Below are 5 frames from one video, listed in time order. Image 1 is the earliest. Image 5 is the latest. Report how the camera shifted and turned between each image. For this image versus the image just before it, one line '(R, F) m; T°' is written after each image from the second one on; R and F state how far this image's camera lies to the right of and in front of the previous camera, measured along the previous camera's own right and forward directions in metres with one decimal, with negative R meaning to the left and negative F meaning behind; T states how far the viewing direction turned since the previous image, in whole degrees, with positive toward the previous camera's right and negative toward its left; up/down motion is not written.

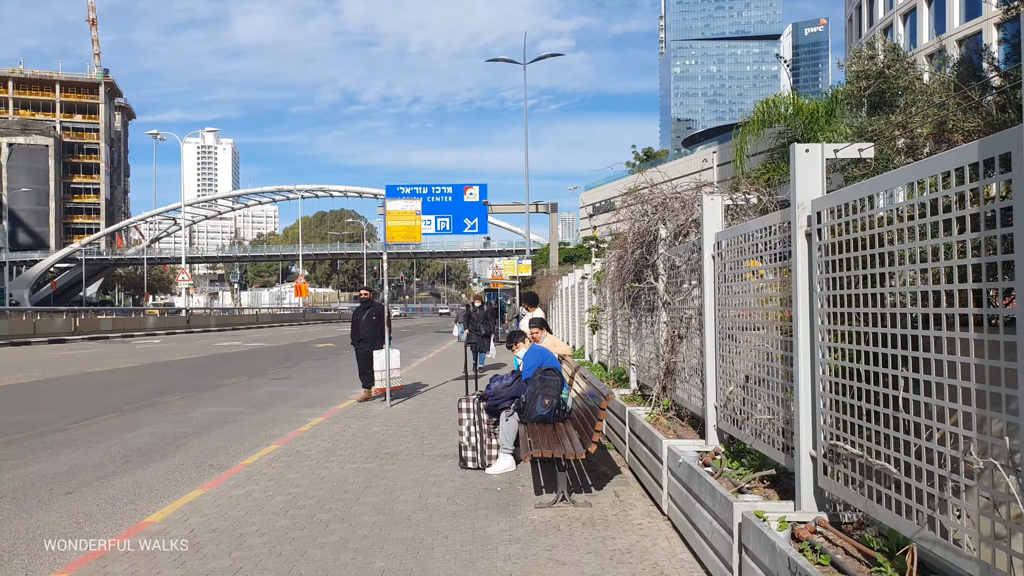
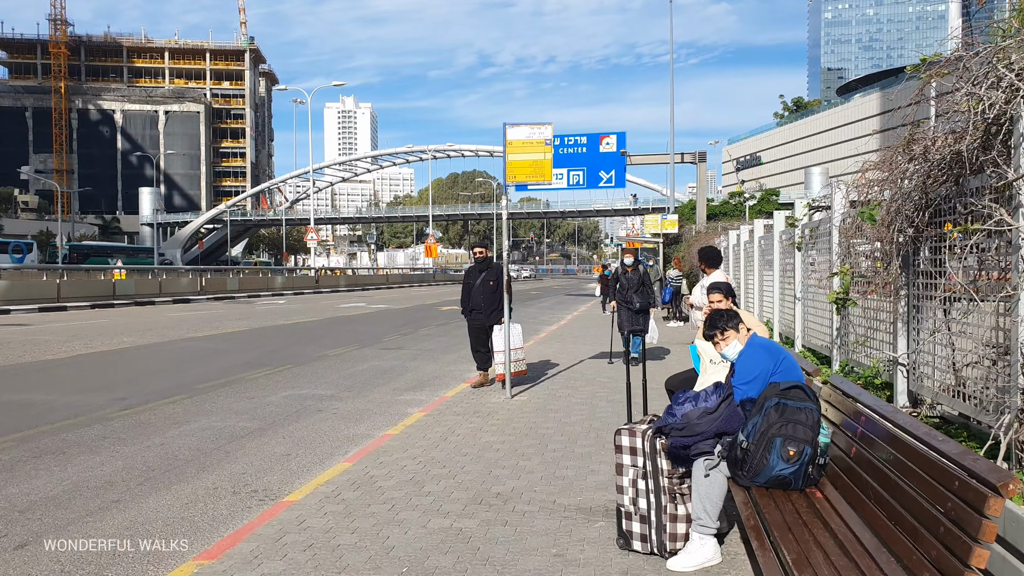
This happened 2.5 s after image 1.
(-0.4, +3.3) m; -9°
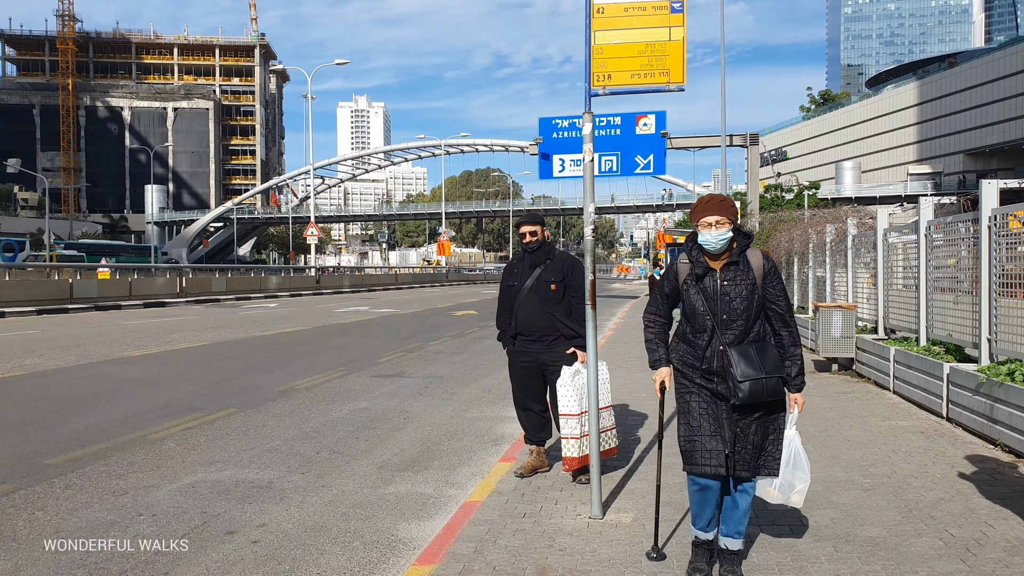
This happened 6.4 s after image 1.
(-0.5, +4.9) m; -1°
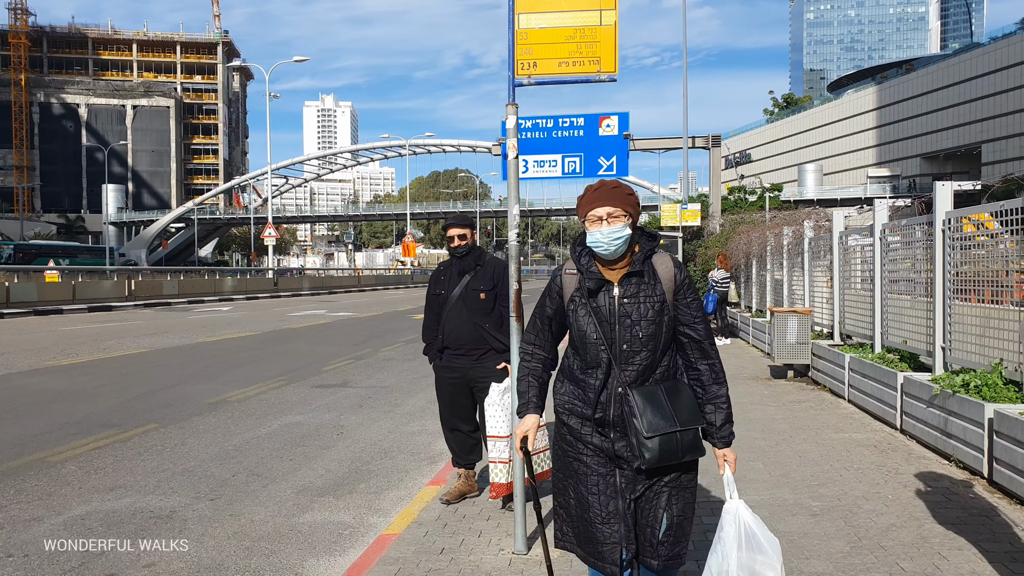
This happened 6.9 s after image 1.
(+0.3, +0.5) m; +2°
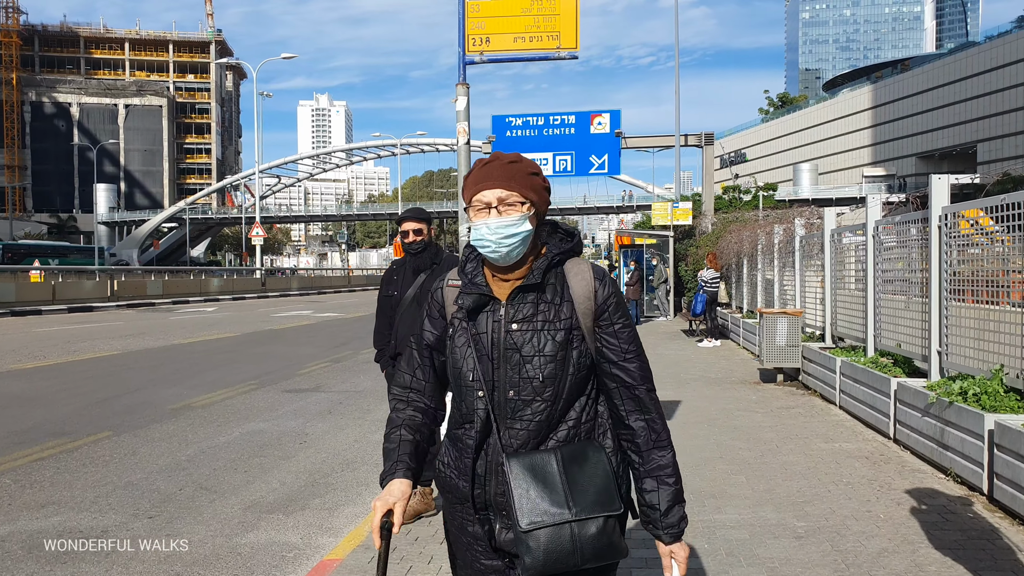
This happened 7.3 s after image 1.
(+0.2, +0.5) m; 0°
